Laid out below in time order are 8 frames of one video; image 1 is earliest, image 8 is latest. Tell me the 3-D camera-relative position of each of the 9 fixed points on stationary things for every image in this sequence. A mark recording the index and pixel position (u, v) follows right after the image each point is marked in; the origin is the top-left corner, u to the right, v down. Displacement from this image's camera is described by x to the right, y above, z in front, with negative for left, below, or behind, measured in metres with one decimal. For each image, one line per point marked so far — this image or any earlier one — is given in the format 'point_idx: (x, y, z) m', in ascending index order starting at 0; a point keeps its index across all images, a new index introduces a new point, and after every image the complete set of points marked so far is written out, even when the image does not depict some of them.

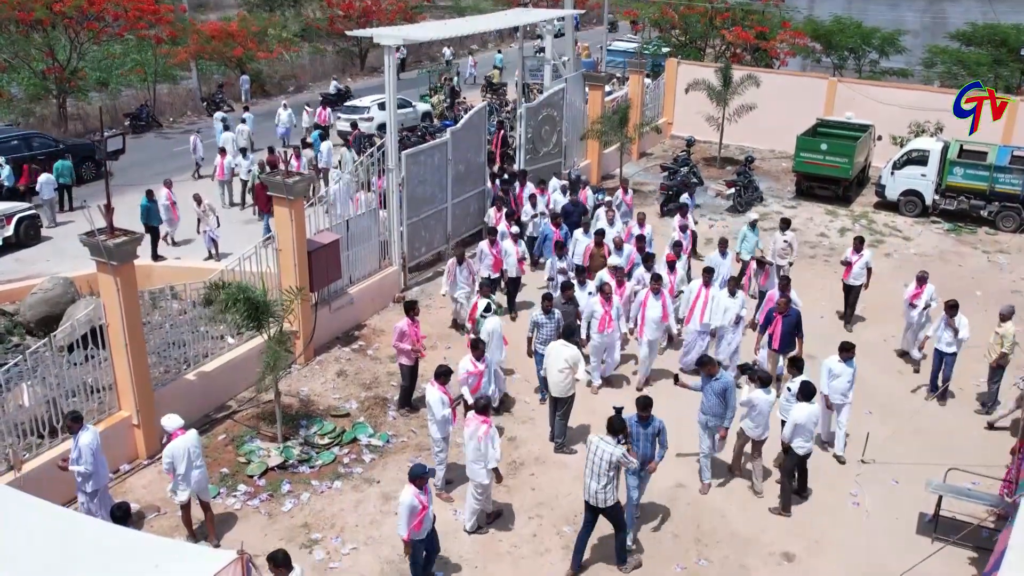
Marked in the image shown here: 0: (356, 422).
0: (-1.6, -1.5, +9.4) m
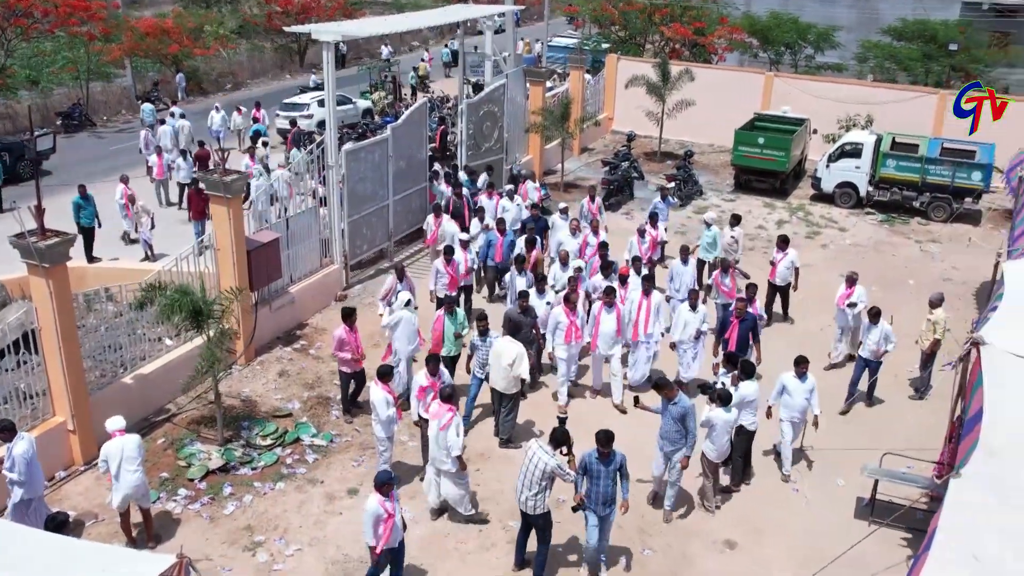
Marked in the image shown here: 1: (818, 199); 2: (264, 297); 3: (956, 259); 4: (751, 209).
0: (-2.4, -1.5, +9.8) m
1: (+6.7, +1.9, +18.9) m
2: (-3.3, -0.1, +11.4) m
3: (+8.1, +0.5, +15.7) m
4: (+5.0, +1.6, +18.1) m
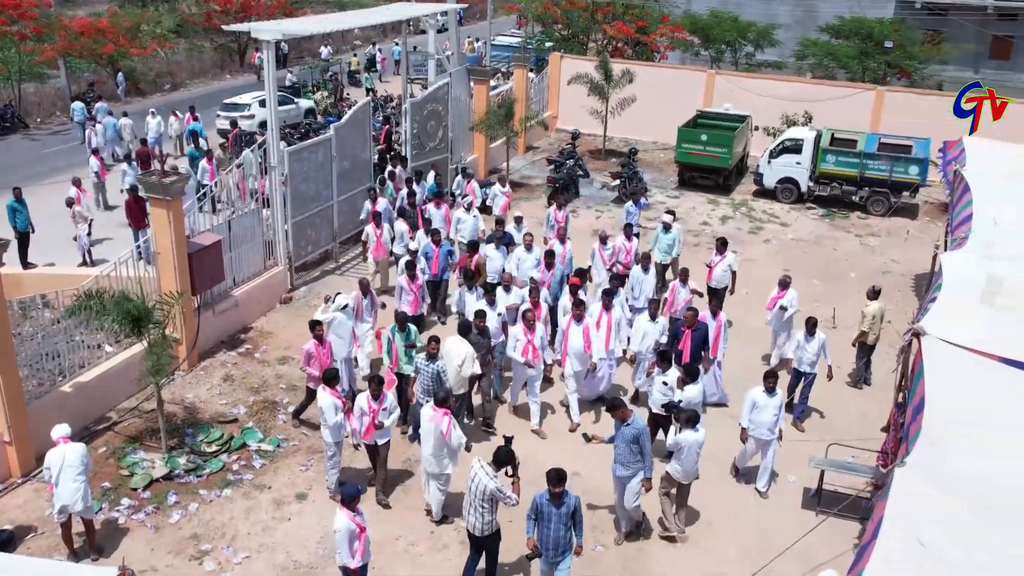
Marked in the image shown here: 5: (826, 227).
0: (-3.0, -1.5, +9.6) m
1: (+5.5, +2.1, +19.2) m
2: (-4.0, -0.2, +11.2) m
3: (+7.1, +0.7, +16.1) m
4: (+3.9, +1.7, +18.3) m
5: (+6.3, +1.2, +17.3) m
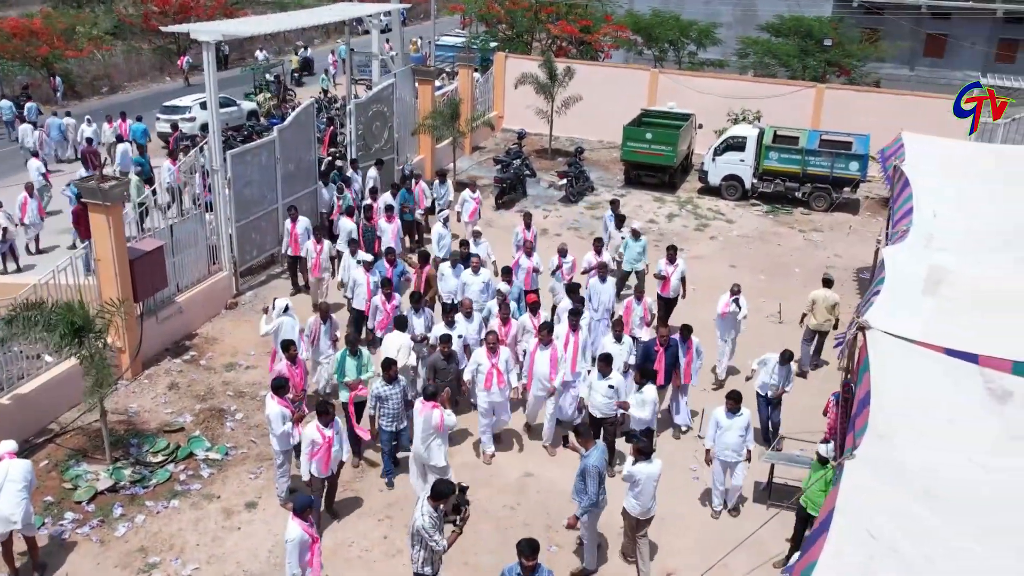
0: (-3.5, -1.6, +9.4) m
1: (+4.4, +2.2, +19.5) m
2: (-4.6, -0.3, +11.0) m
3: (+6.2, +0.8, +16.5) m
4: (+2.8, +1.8, +18.5) m
5: (+5.3, +1.3, +17.7) m
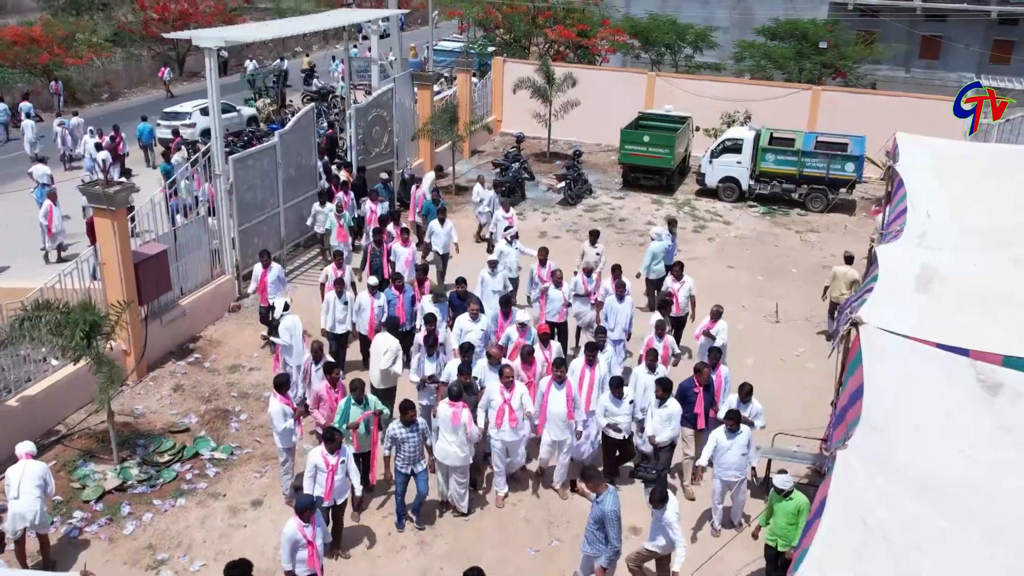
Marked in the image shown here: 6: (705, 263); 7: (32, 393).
0: (-3.5, -1.6, +9.6) m
1: (+4.3, +2.1, +19.7) m
2: (-4.6, -0.3, +11.1) m
3: (+6.2, +0.8, +16.7) m
4: (+2.8, +1.8, +18.7) m
5: (+5.2, +1.3, +17.8) m
6: (+3.5, +0.5, +15.8) m
7: (-5.1, -1.1, +9.3) m
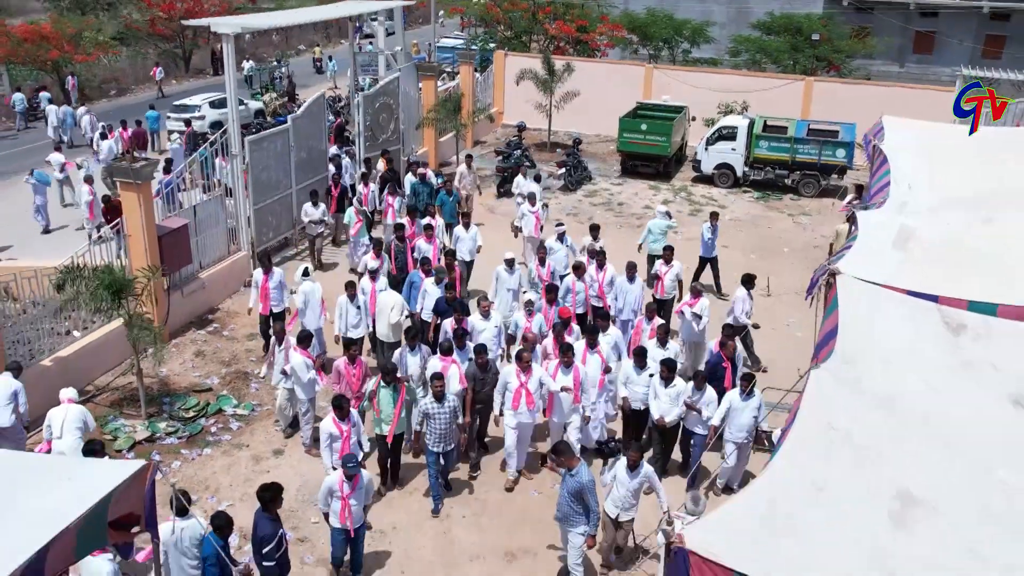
0: (-3.4, -1.3, +10.2) m
1: (+4.4, +2.5, +20.3) m
2: (-4.5, +0.1, +11.7) m
3: (+6.2, +1.2, +17.3) m
4: (+2.8, +2.2, +19.3) m
5: (+5.3, +1.7, +18.4) m
6: (+3.5, +0.8, +16.4) m
7: (-5.1, -0.7, +9.9) m
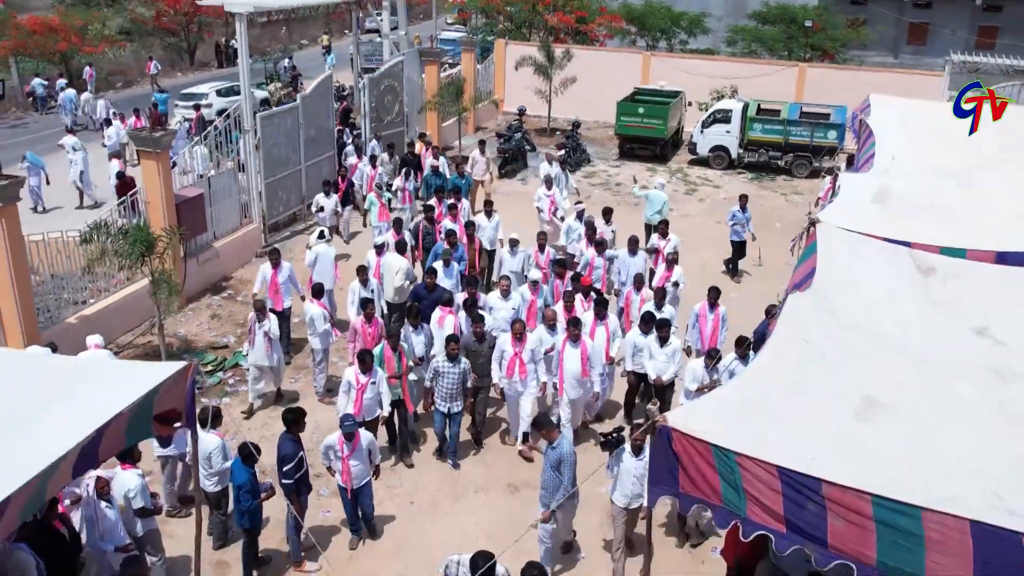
0: (-3.4, -0.8, +10.7) m
1: (+4.4, +3.0, +20.8) m
2: (-4.5, +0.5, +12.3) m
3: (+6.2, +1.7, +17.8) m
4: (+2.8, +2.6, +19.8) m
5: (+5.3, +2.2, +19.0) m
6: (+3.6, +1.3, +16.9) m
7: (-5.1, -0.3, +10.4) m
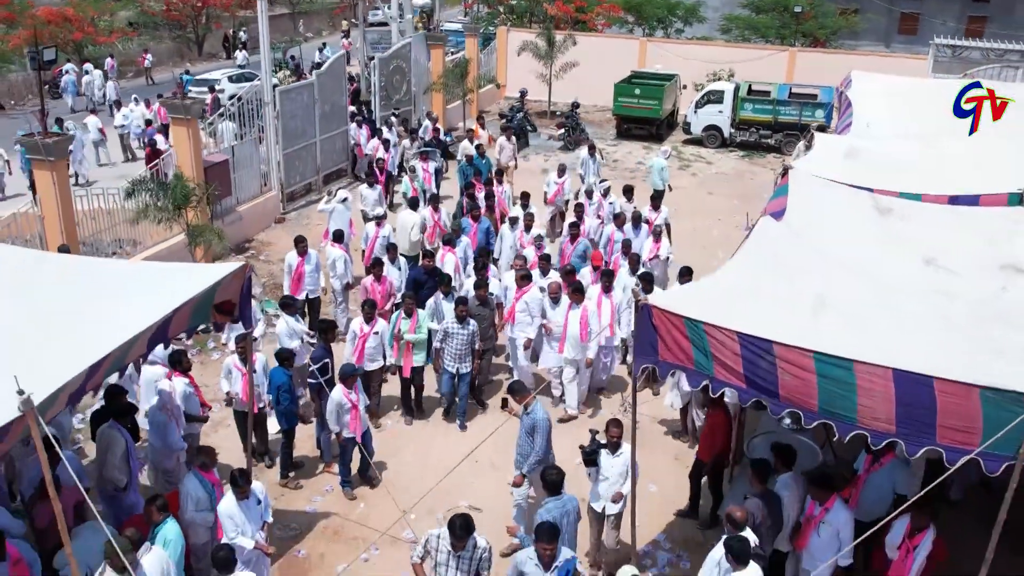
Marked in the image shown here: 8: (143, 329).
0: (-3.4, -0.2, +11.6) m
1: (+4.4, +3.6, +21.7) m
2: (-4.5, +1.1, +13.2) m
3: (+6.3, +2.3, +18.7) m
4: (+2.9, +3.3, +20.7) m
5: (+5.3, +2.8, +19.9) m
6: (+3.6, +2.0, +17.8) m
7: (-5.0, +0.3, +11.3) m
8: (-2.4, -0.3, +5.6) m
